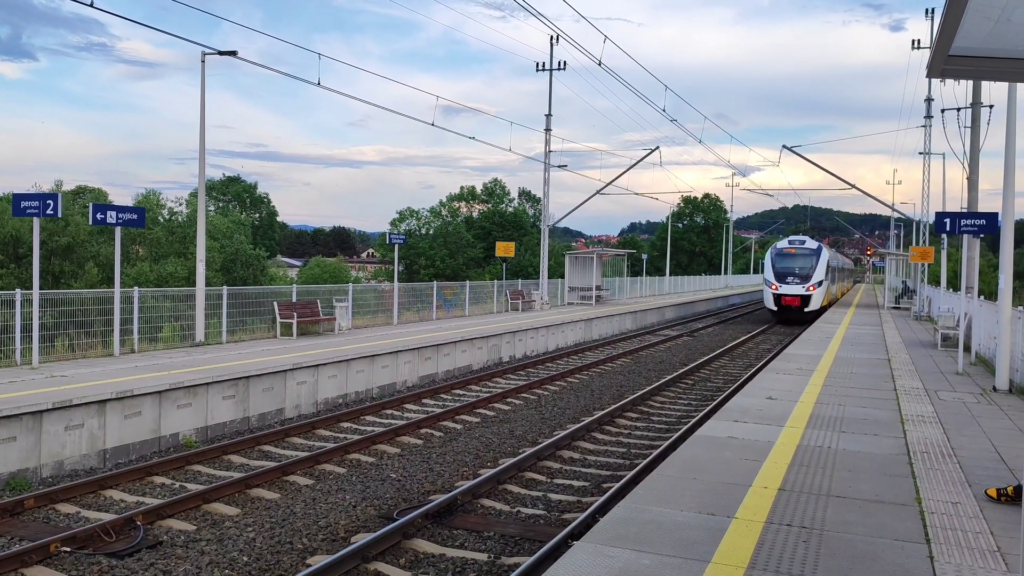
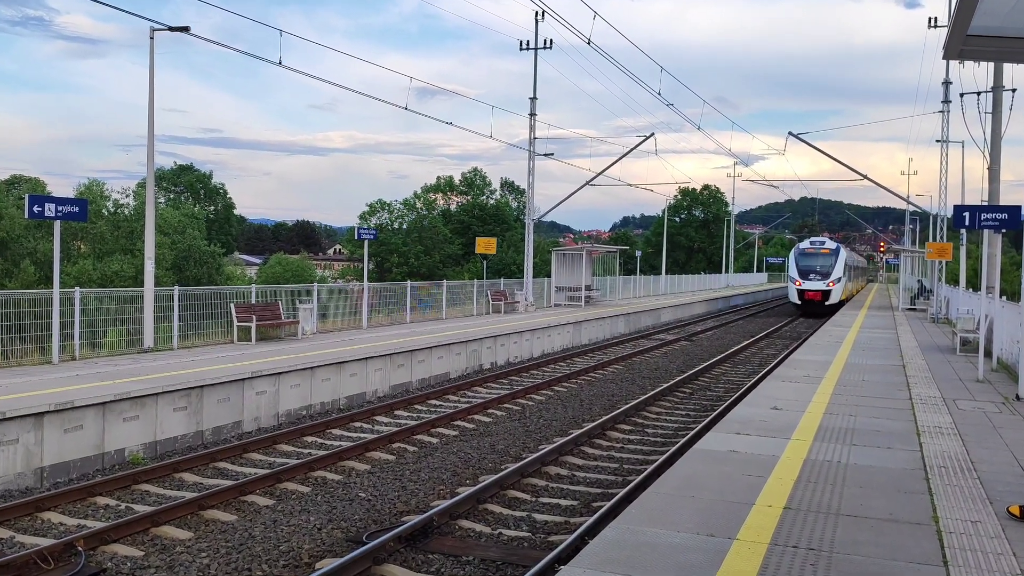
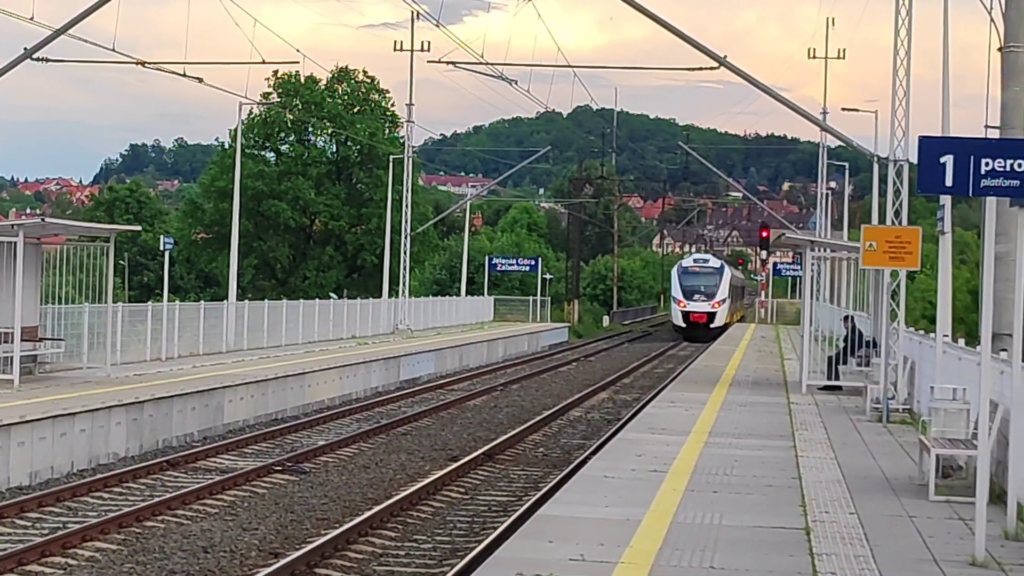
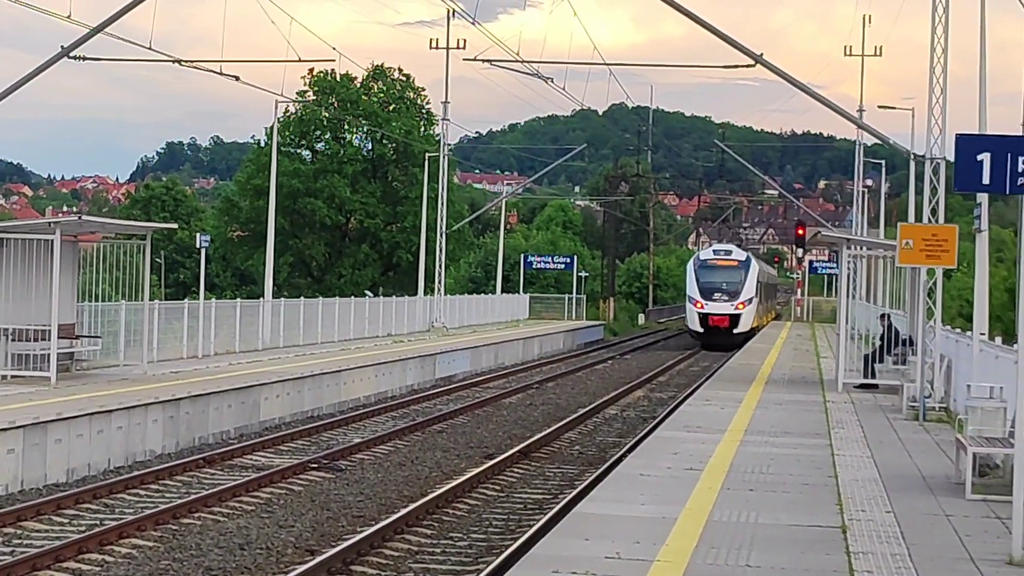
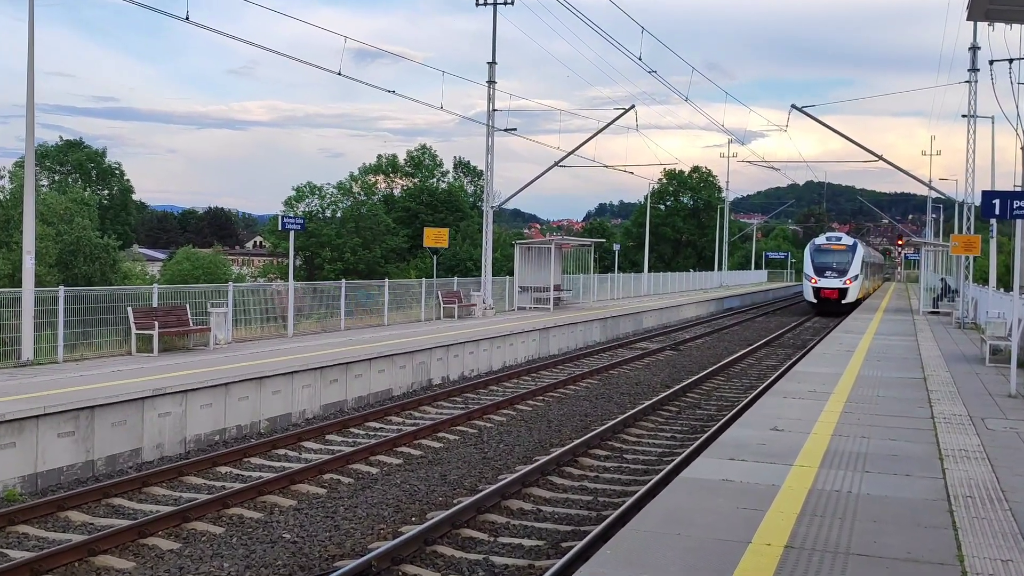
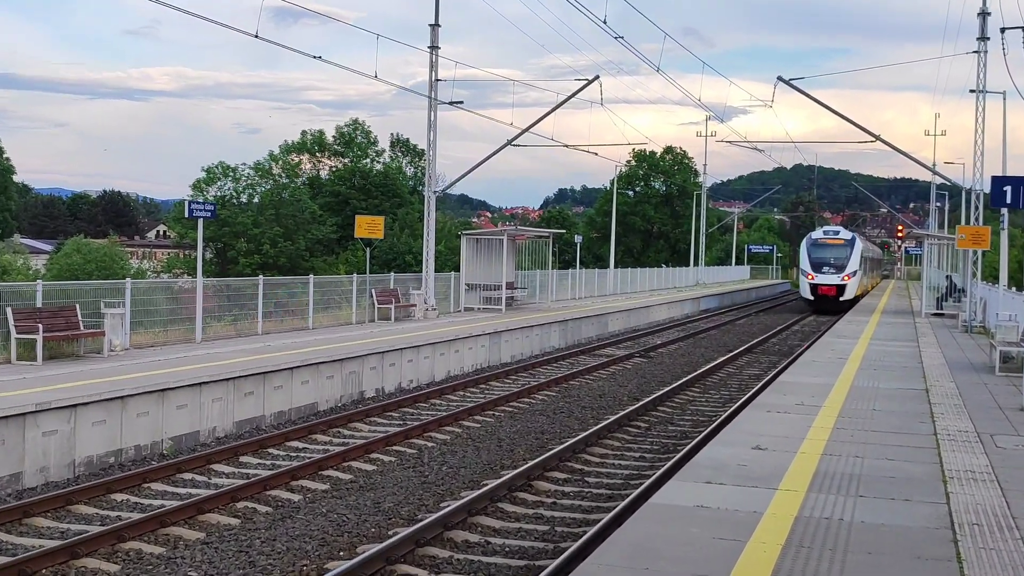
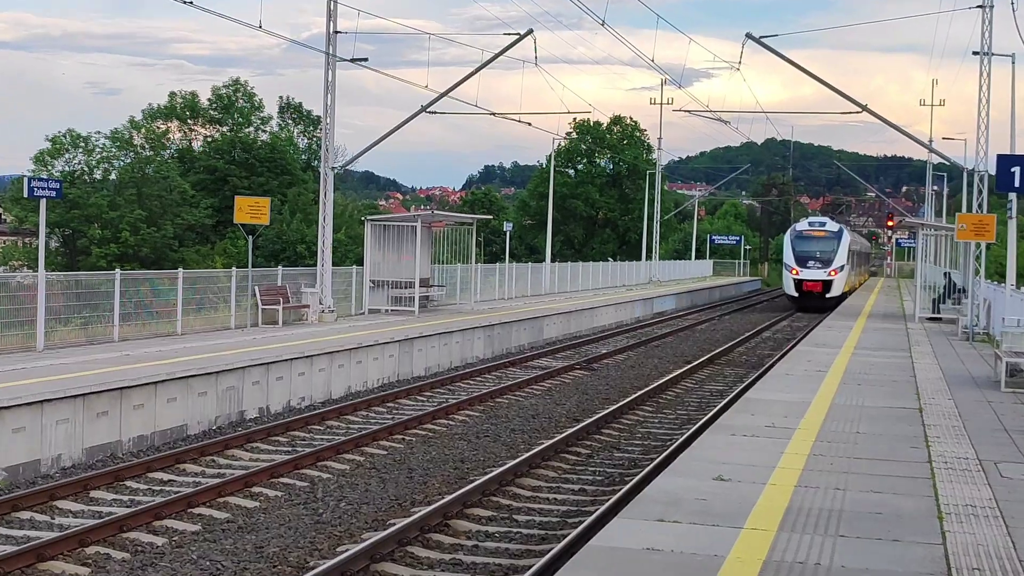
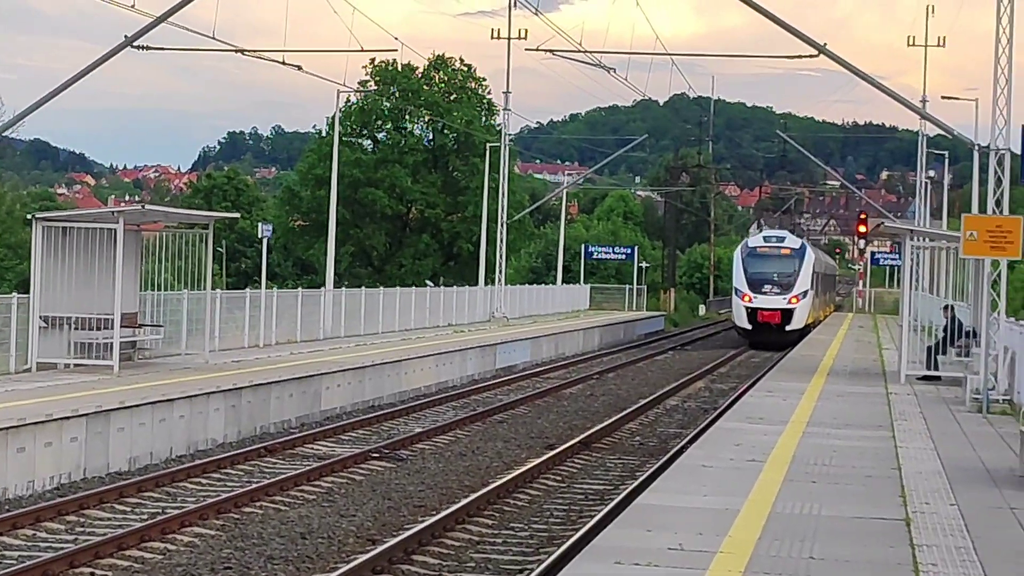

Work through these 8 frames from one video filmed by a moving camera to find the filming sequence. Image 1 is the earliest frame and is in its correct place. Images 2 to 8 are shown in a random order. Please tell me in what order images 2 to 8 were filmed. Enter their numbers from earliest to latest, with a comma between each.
2, 5, 6, 7, 8, 4, 3
